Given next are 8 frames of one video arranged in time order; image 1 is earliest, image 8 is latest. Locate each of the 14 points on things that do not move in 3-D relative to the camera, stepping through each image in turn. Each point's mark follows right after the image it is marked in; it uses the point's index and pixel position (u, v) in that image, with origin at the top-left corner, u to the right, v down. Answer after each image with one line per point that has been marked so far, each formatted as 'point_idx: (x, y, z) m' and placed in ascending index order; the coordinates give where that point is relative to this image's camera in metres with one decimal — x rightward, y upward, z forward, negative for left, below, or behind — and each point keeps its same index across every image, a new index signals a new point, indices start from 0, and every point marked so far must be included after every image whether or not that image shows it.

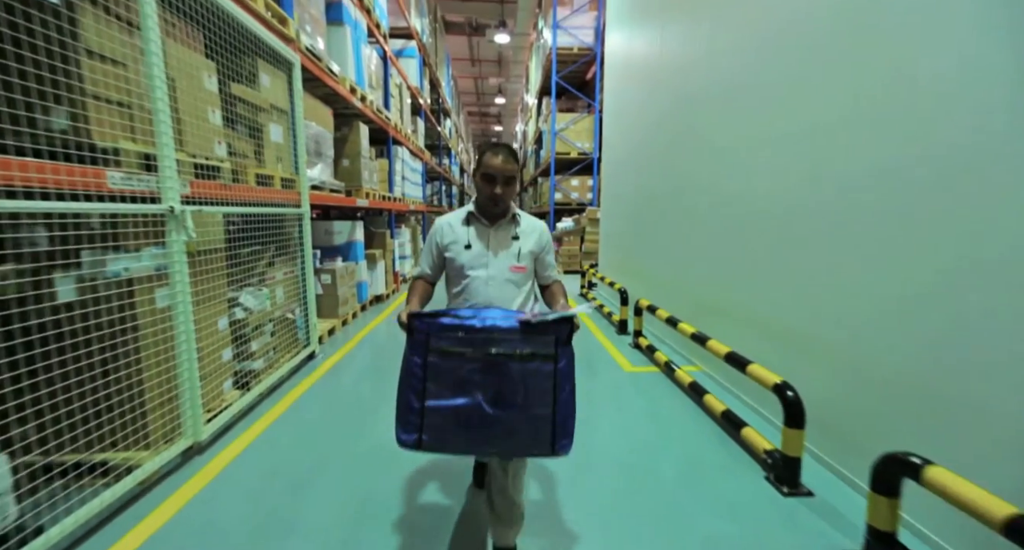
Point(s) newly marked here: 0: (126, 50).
0: (-1.7, +1.0, +2.0) m
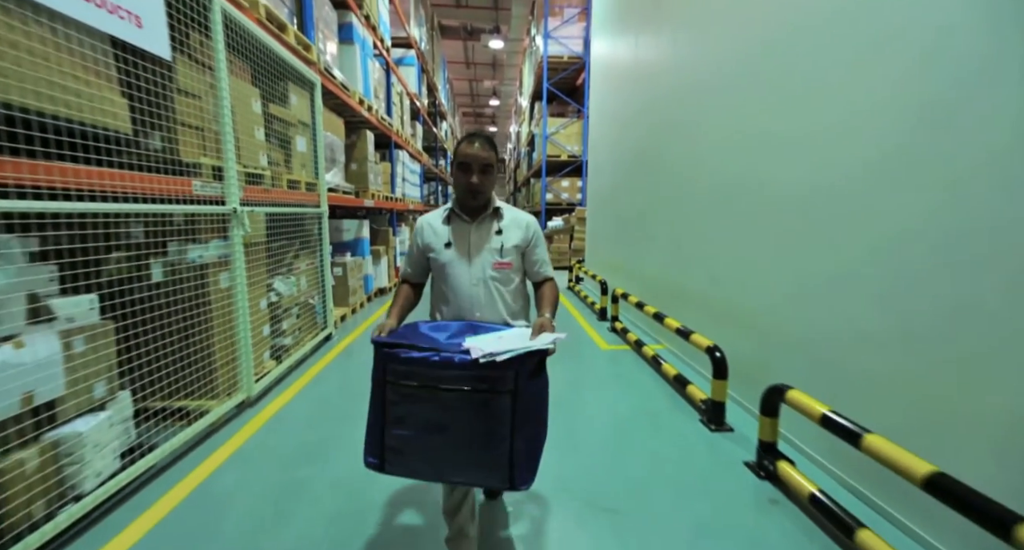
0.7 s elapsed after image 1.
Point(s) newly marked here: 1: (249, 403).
0: (-1.8, +1.1, +2.6) m
1: (-1.8, -0.9, +3.1) m
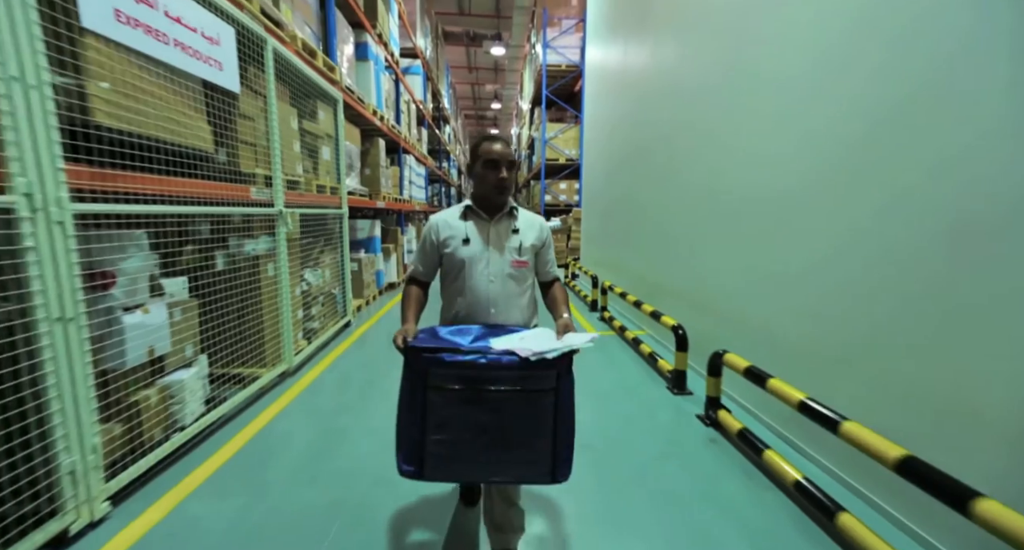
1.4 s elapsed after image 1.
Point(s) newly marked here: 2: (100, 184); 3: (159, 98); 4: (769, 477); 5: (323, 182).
0: (-1.8, +1.2, +3.2) m
1: (-1.8, -0.8, +3.7) m
2: (-1.7, +0.4, +1.9) m
3: (-1.7, +0.8, +2.1) m
4: (+1.3, -1.0, +2.3) m
5: (-1.9, +0.9, +4.5) m
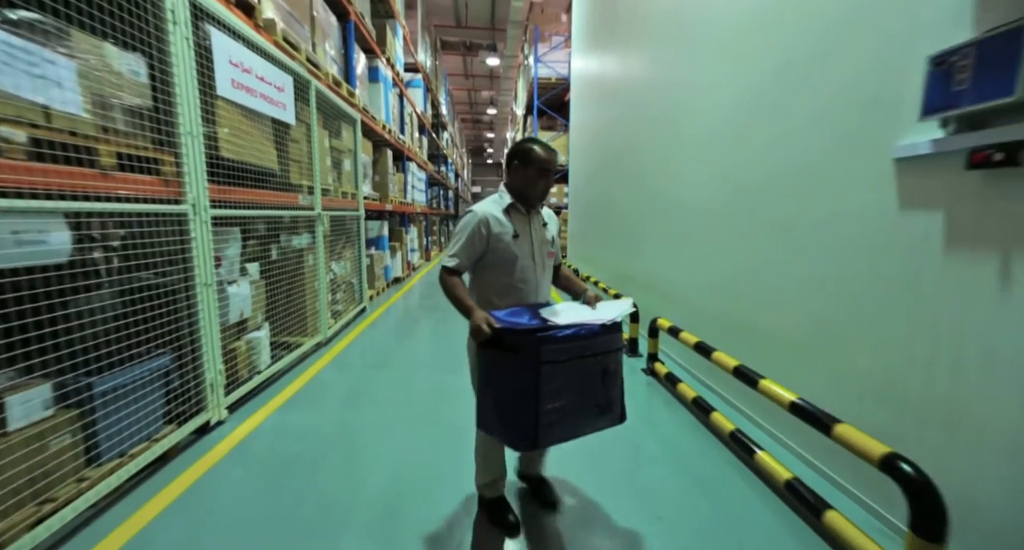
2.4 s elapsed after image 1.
0: (-1.9, +1.3, +4.1) m
1: (-1.9, -0.7, +4.6) m
2: (-1.8, +0.5, +2.8) m
3: (-1.8, +0.9, +3.1) m
4: (+1.2, -0.9, +3.3) m
5: (-2.0, +1.0, +5.4) m
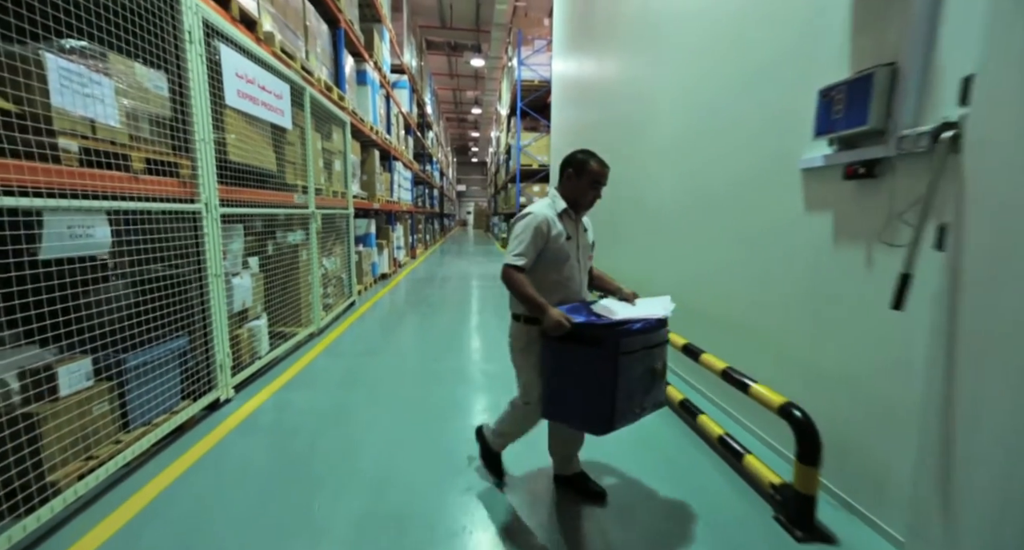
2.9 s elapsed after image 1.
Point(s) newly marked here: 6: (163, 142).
0: (-2.1, +1.3, +4.4) m
1: (-2.1, -0.6, +4.9) m
2: (-1.9, +0.5, +3.1) m
3: (-1.9, +1.0, +3.3) m
4: (+1.1, -0.9, +3.7) m
5: (-2.2, +1.1, +5.7) m
6: (-1.9, +0.7, +2.5) m
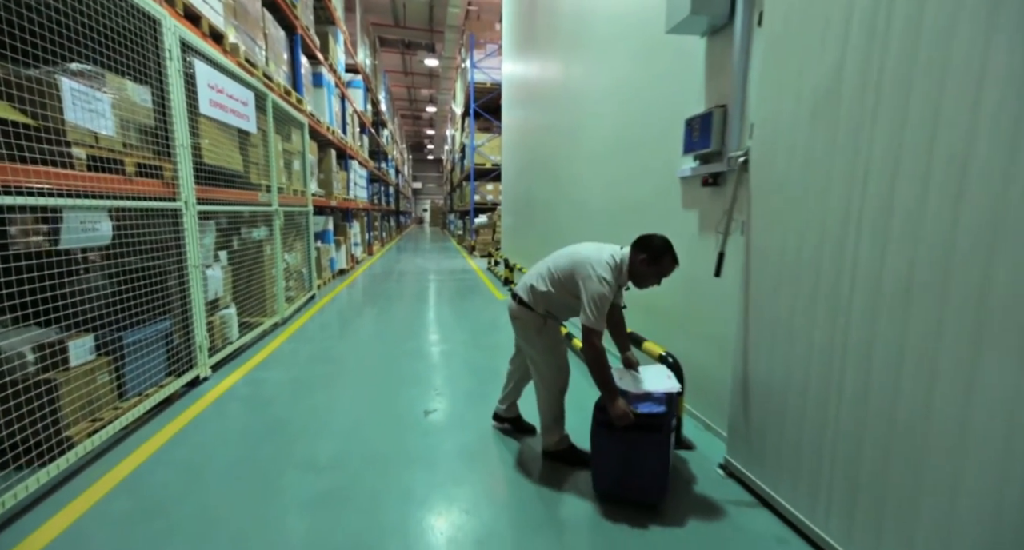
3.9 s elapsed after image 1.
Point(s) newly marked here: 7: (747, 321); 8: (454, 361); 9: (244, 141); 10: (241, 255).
0: (-2.6, +1.4, +4.7) m
1: (-2.7, -0.6, +5.2) m
2: (-2.3, +0.6, +3.4) m
3: (-2.4, +1.1, +3.7) m
4: (+0.6, -0.8, +4.3) m
5: (-2.9, +1.2, +6.0) m
6: (-2.2, +0.8, +2.8) m
7: (+1.0, -0.2, +2.0) m
8: (-0.5, -0.8, +4.0) m
9: (-2.5, +1.3, +4.3) m
10: (-2.5, +0.2, +4.2) m
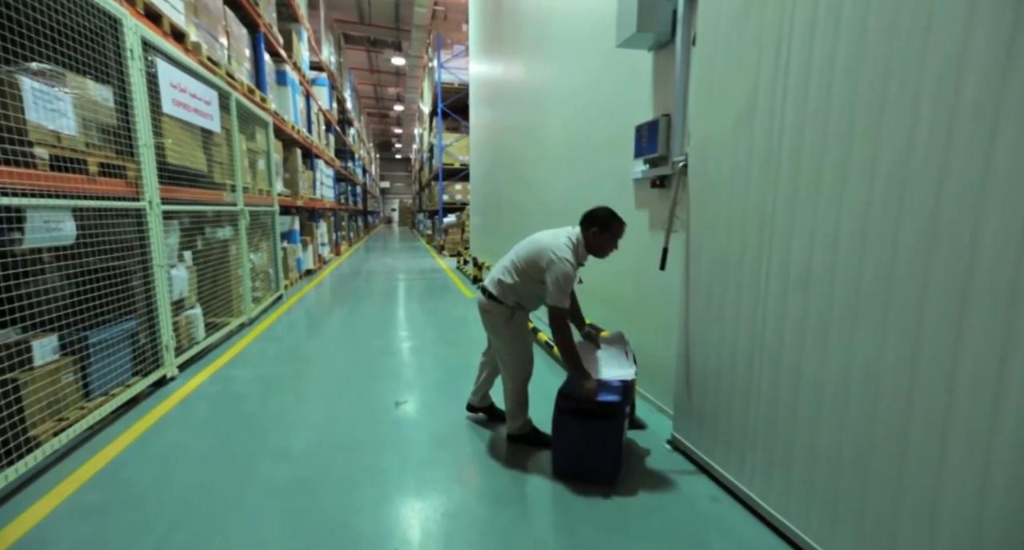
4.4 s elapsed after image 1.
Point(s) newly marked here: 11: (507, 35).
0: (-2.9, +1.4, +4.7) m
1: (-3.0, -0.6, +5.2) m
2: (-2.6, +0.6, +3.4) m
3: (-2.6, +1.1, +3.6) m
4: (+0.3, -0.7, +4.4) m
5: (-3.3, +1.2, +5.9) m
6: (-2.4, +0.8, +2.8) m
7: (+0.9, -0.2, +2.2) m
8: (-0.8, -0.7, +4.1) m
9: (-2.8, +1.3, +4.2) m
10: (-2.8, +0.2, +4.2) m
11: (-0.1, +3.3, +6.2) m
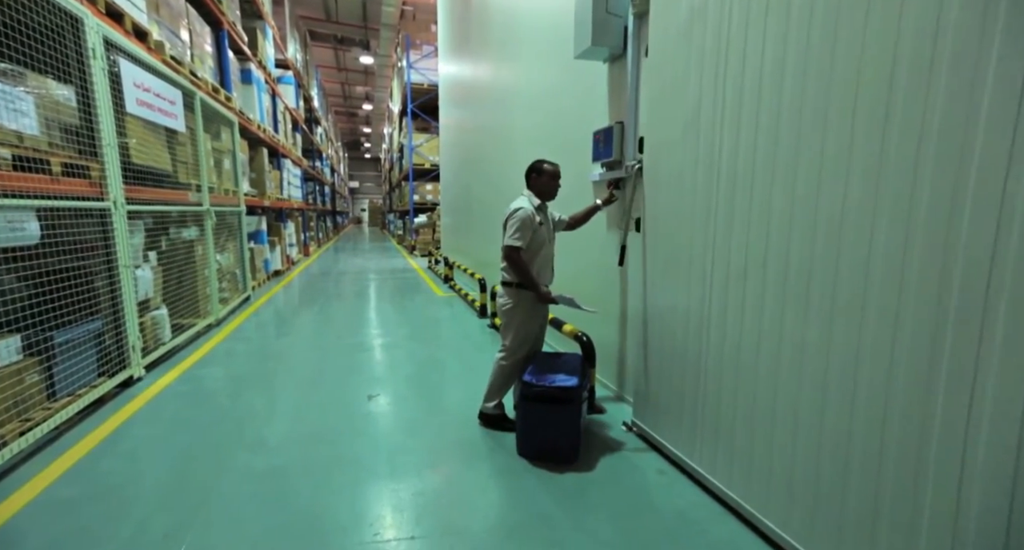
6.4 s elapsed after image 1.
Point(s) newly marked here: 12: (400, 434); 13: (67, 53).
0: (-3.3, +1.4, +4.6) m
1: (-3.4, -0.6, +5.1) m
2: (-2.9, +0.6, +3.4) m
3: (-2.9, +1.1, +3.6) m
4: (0.0, -0.7, +4.6) m
5: (-3.7, +1.1, +5.9) m
6: (-2.7, +0.8, +2.8) m
7: (+0.7, -0.1, +2.4) m
8: (-1.1, -0.7, +4.2) m
9: (-3.1, +1.3, +4.2) m
10: (-3.1, +0.2, +4.2) m
11: (-0.5, +3.3, +6.3) m
12: (-0.7, -0.9, +2.6) m
13: (-2.7, +1.4, +2.8) m
